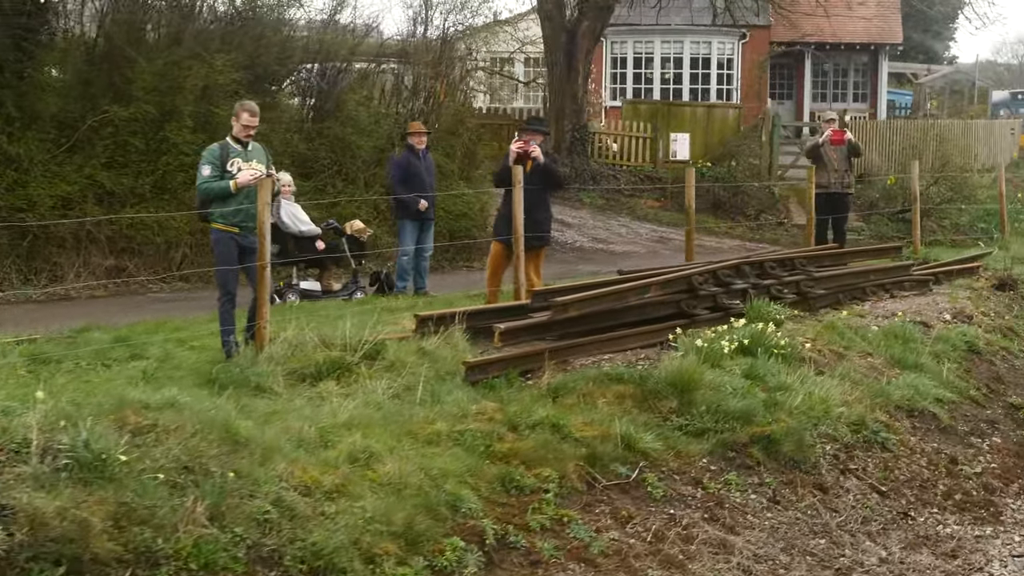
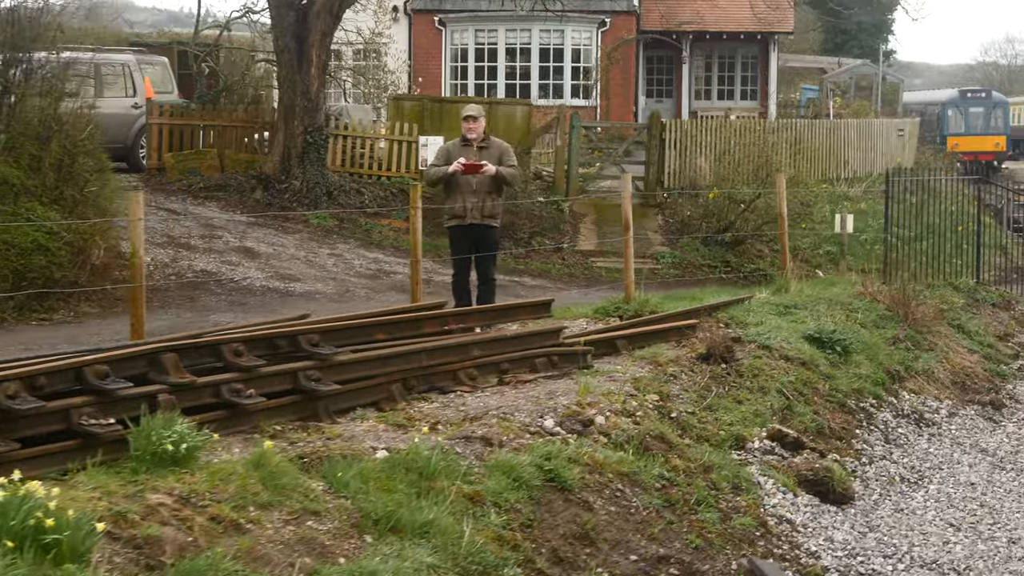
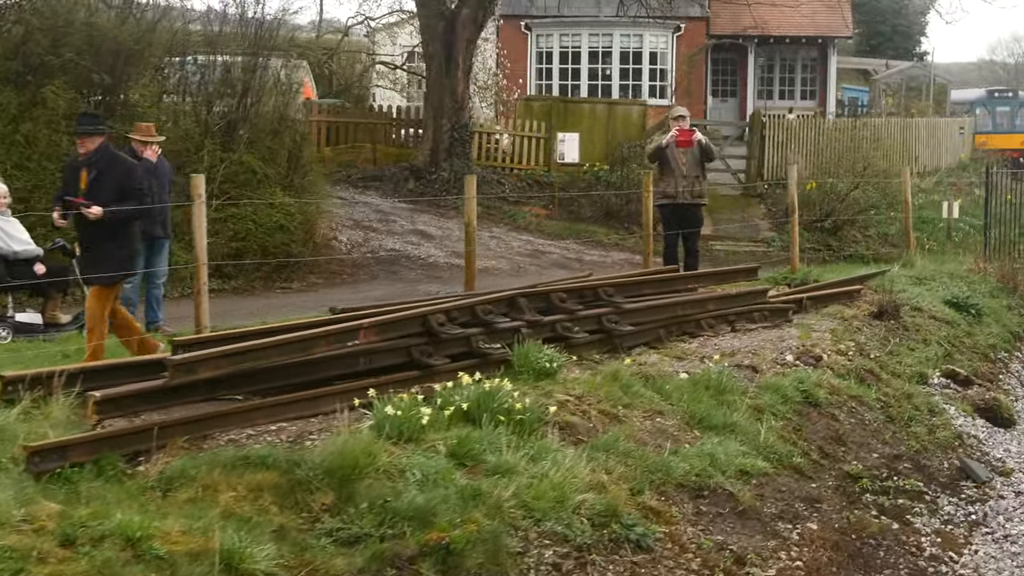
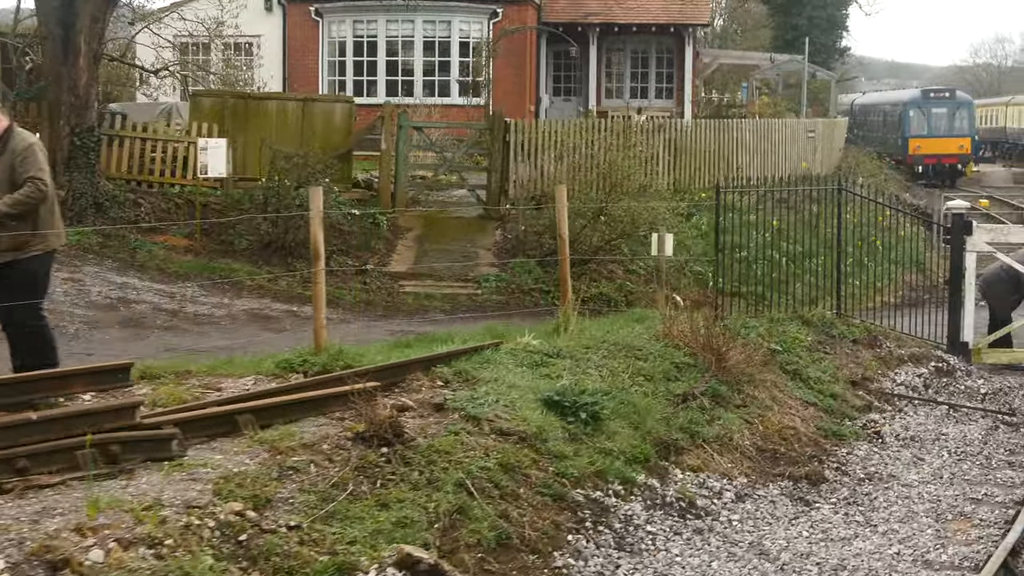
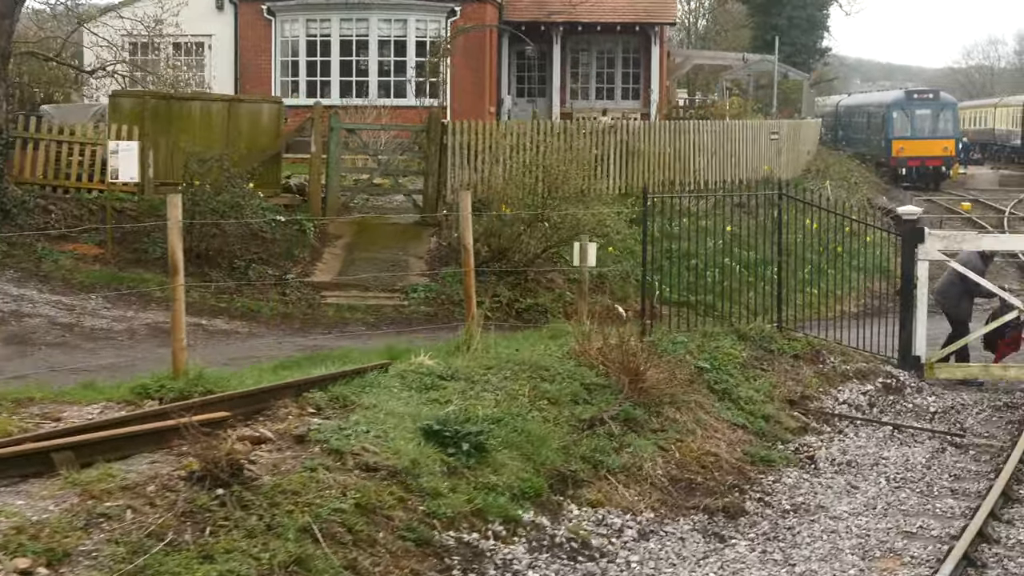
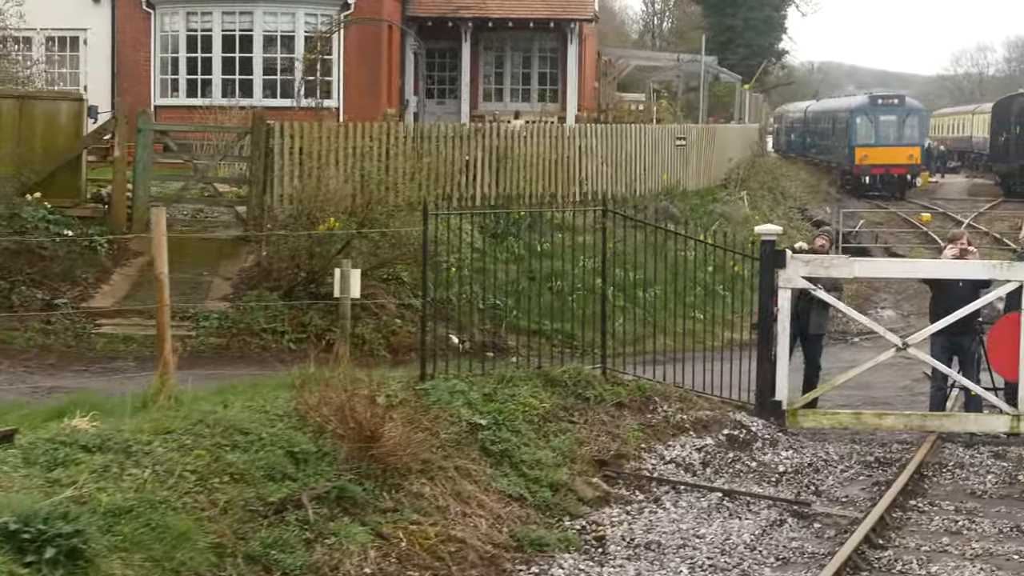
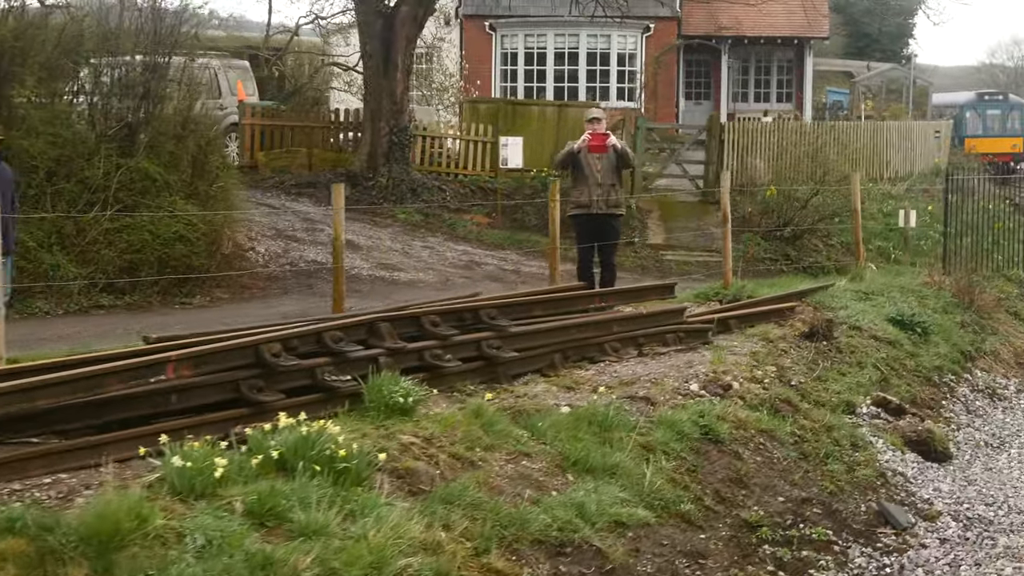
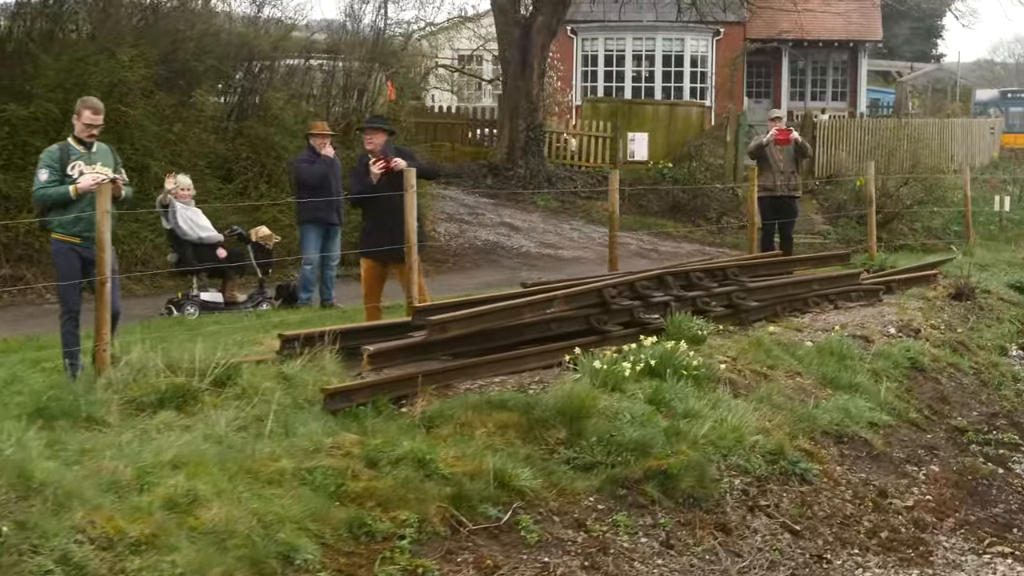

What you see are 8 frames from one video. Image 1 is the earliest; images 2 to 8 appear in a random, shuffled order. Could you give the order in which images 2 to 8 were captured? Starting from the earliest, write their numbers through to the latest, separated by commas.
8, 3, 7, 2, 4, 5, 6
